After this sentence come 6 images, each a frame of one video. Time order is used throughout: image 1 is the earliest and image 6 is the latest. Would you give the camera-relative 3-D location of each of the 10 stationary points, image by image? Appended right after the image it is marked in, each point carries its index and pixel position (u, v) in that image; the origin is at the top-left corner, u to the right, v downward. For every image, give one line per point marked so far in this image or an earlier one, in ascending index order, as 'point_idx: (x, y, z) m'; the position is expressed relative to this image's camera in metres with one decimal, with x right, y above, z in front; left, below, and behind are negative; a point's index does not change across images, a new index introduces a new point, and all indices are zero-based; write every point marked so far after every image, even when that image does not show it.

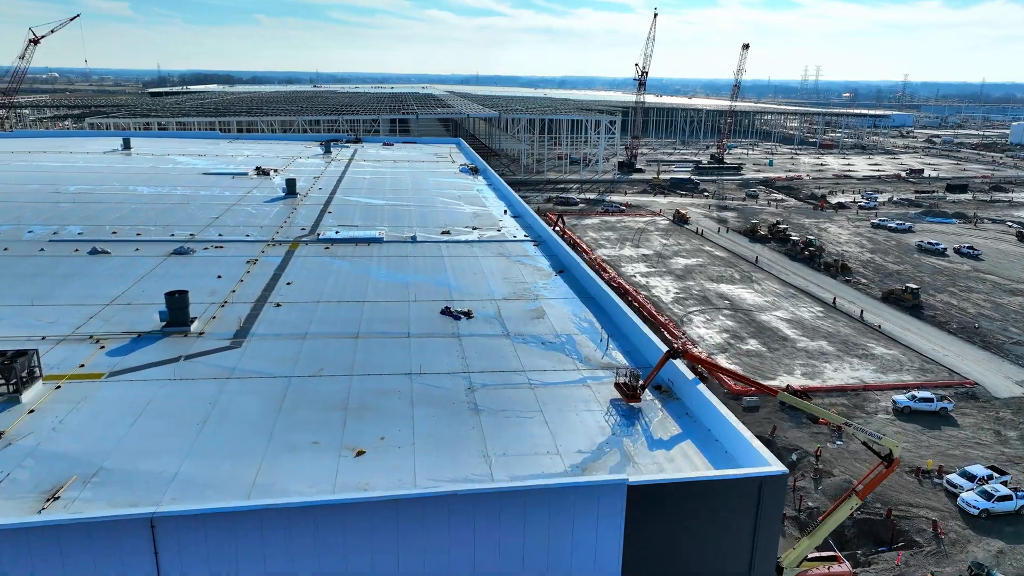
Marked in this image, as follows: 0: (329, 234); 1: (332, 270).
0: (-5.1, +1.5, +19.5) m
1: (-4.2, +0.4, +16.4) m
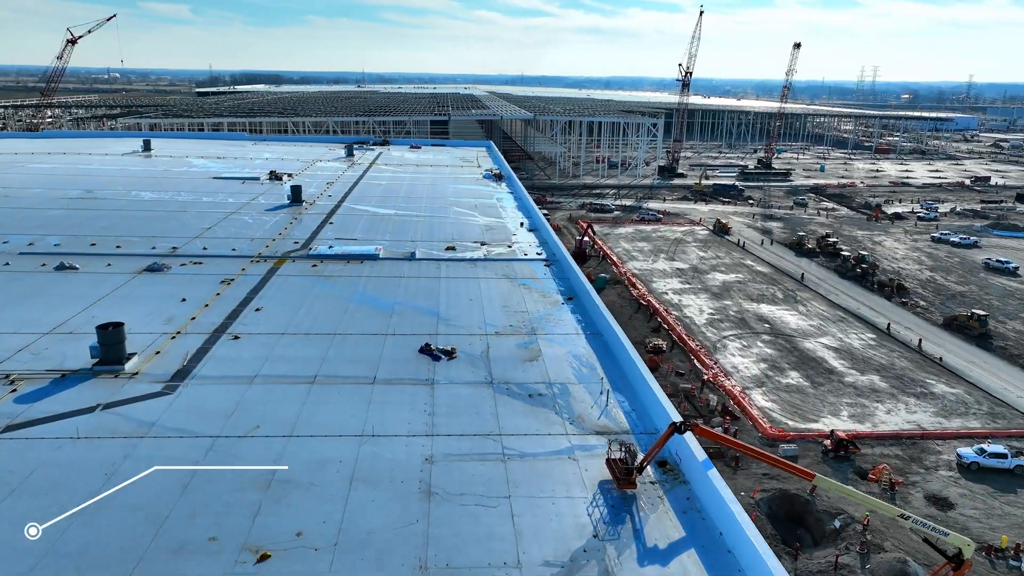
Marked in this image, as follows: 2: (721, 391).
0: (-4.8, +1.0, +17.9) m
1: (-4.2, -0.1, +14.7) m
2: (+5.7, -2.8, +19.1) m
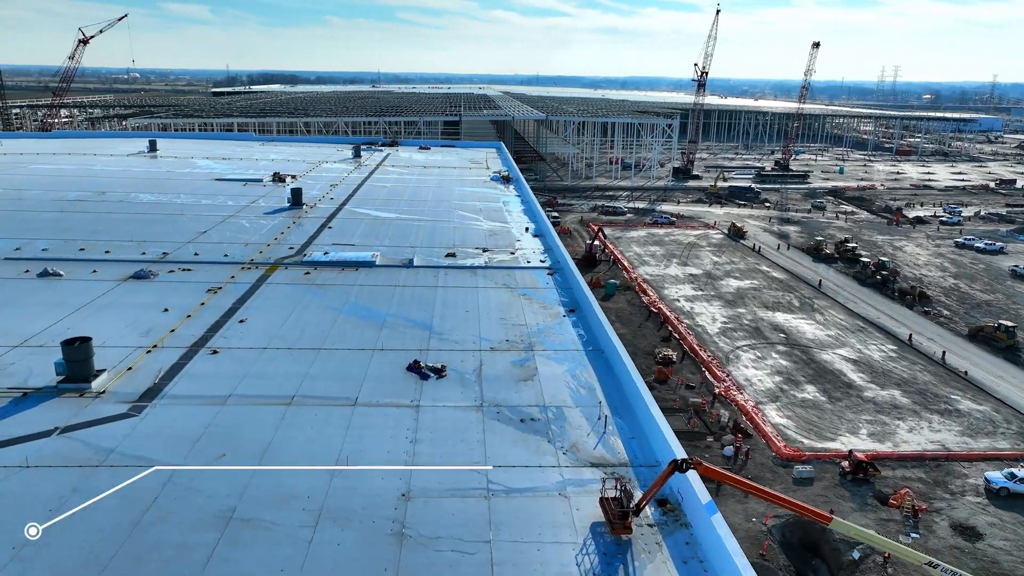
0: (-4.8, +0.8, +17.2) m
1: (-4.2, -0.3, +14.0) m
2: (+5.7, -3.1, +18.3) m
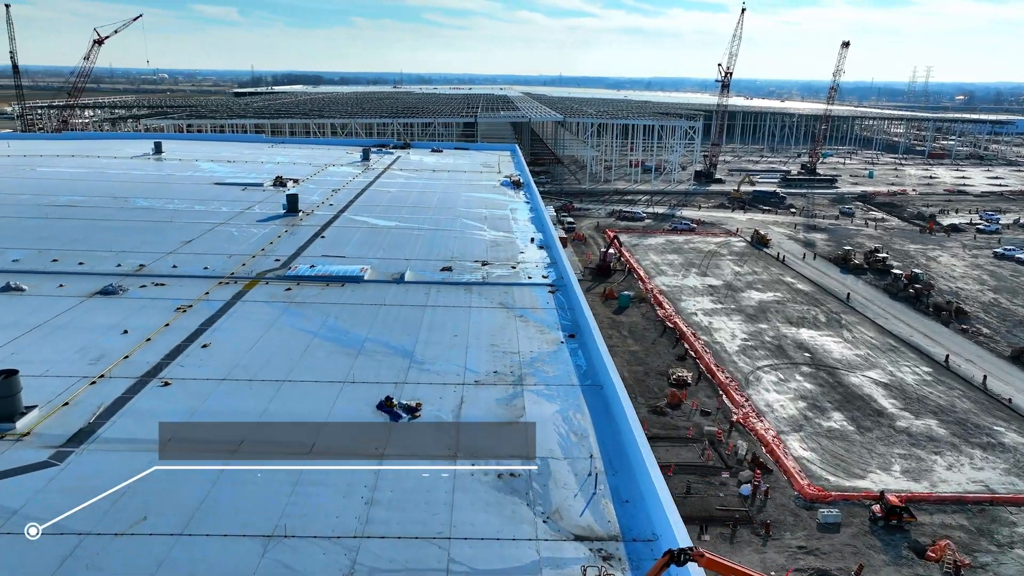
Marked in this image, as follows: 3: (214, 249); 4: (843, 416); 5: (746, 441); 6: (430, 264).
0: (-4.8, +0.4, +16.1) m
1: (-4.3, -0.6, +12.8) m
2: (+5.7, -3.5, +16.8) m
3: (-7.5, +1.0, +17.7) m
4: (+8.5, -3.2, +18.0) m
5: (+5.5, -3.6, +16.6) m
6: (-2.0, +0.6, +17.0) m
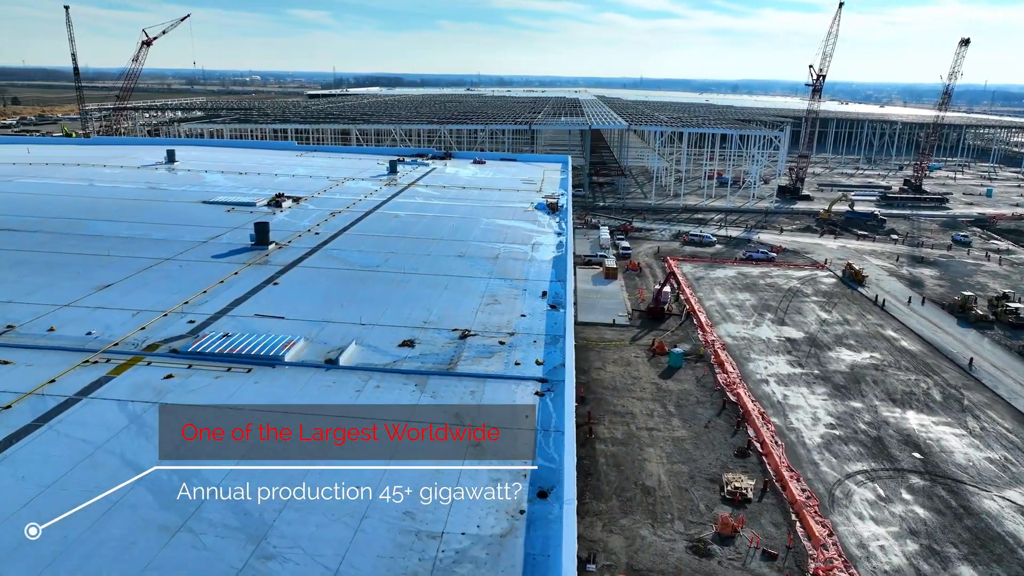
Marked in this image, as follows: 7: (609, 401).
0: (-5.1, -0.9, +11.9) m
1: (-5.0, -1.9, +8.7) m
2: (+5.3, -5.2, +11.5) m
3: (-7.6, -0.2, +13.8) m
4: (+8.2, -5.0, +12.4) m
5: (+5.1, -5.2, +11.3) m
6: (-2.2, -0.8, +12.6) m
7: (+2.6, -3.0, +18.5) m
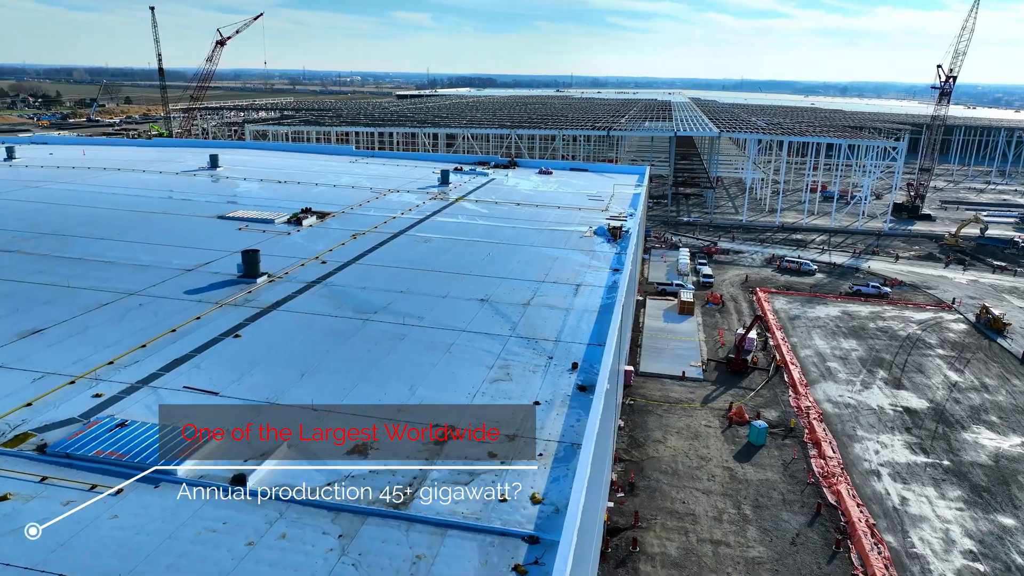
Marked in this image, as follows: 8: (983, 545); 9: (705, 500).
0: (-5.2, -1.8, +8.8) m
1: (-5.5, -2.8, +5.6) m
2: (+4.9, -6.5, +7.1) m
3: (-7.4, -1.0, +11.0) m
4: (+7.9, -6.4, +7.7) m
5: (+4.7, -6.5, +7.0) m
6: (-2.2, -1.9, +9.1) m
7: (+3.2, -4.2, +14.5) m
8: (+8.8, -4.7, +13.2) m
9: (+3.9, -4.3, +14.3) m
